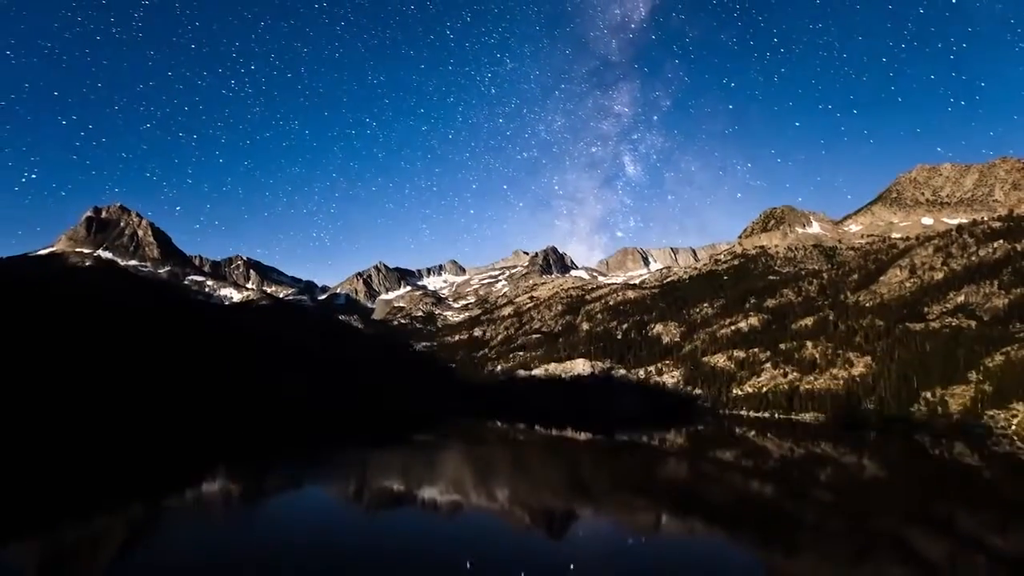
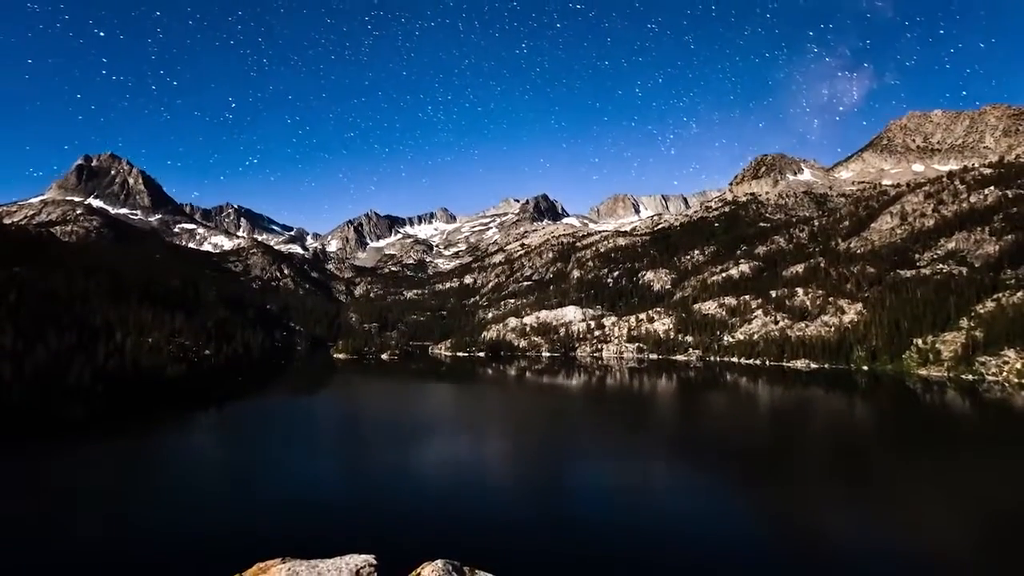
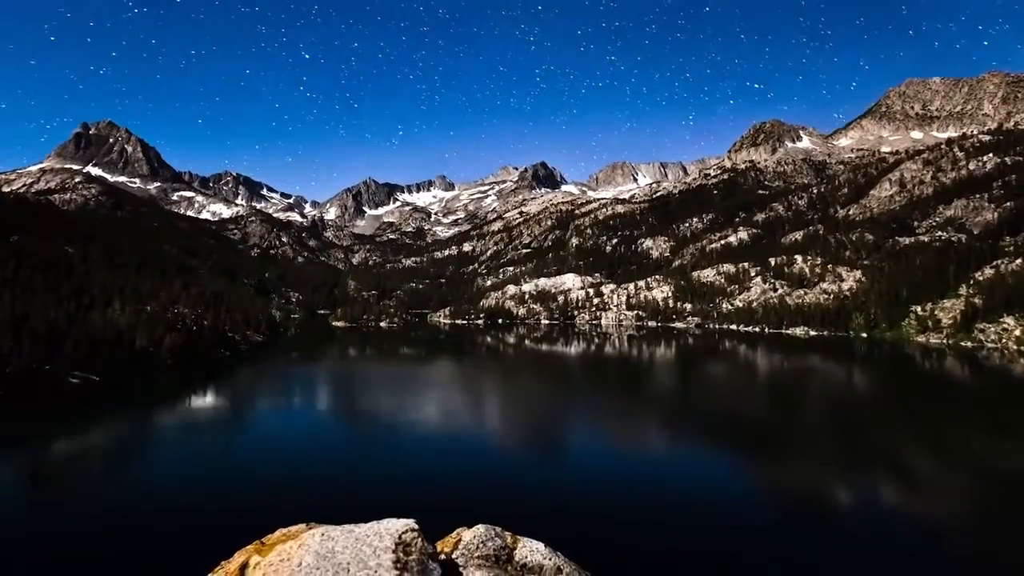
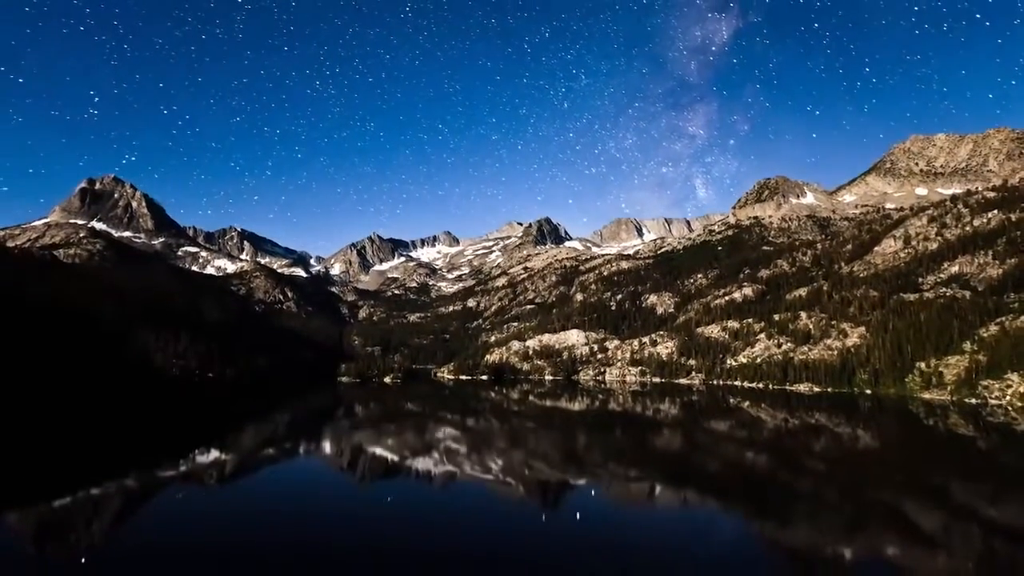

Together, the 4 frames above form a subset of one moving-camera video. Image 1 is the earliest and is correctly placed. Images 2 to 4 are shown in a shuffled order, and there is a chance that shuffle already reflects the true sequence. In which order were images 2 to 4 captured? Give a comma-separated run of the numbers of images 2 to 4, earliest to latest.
4, 2, 3
